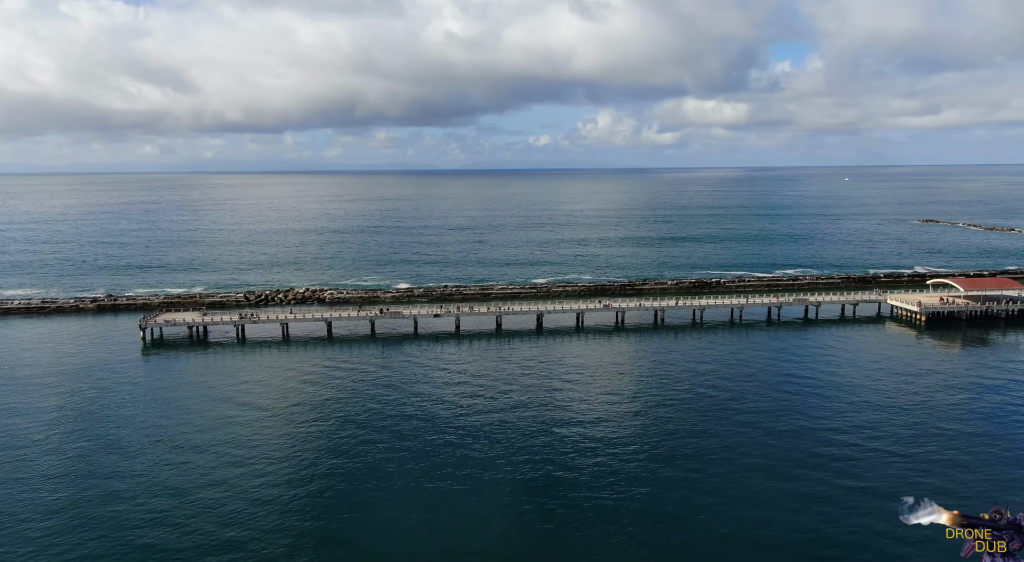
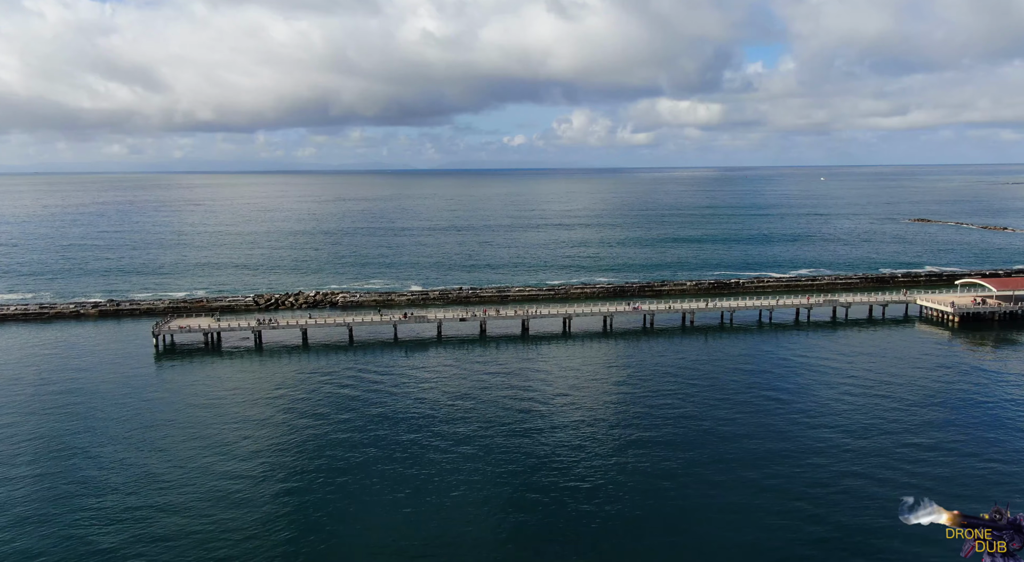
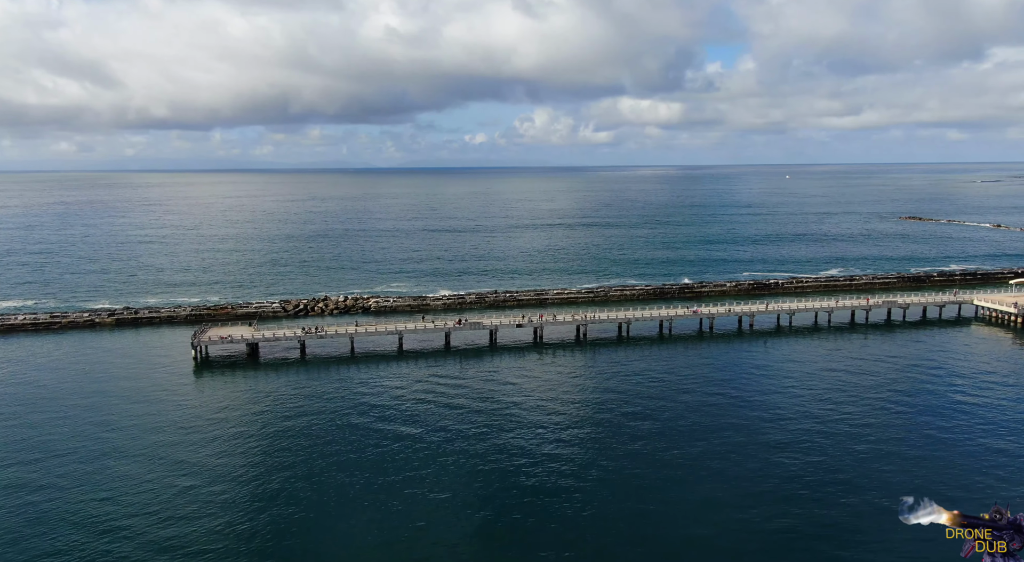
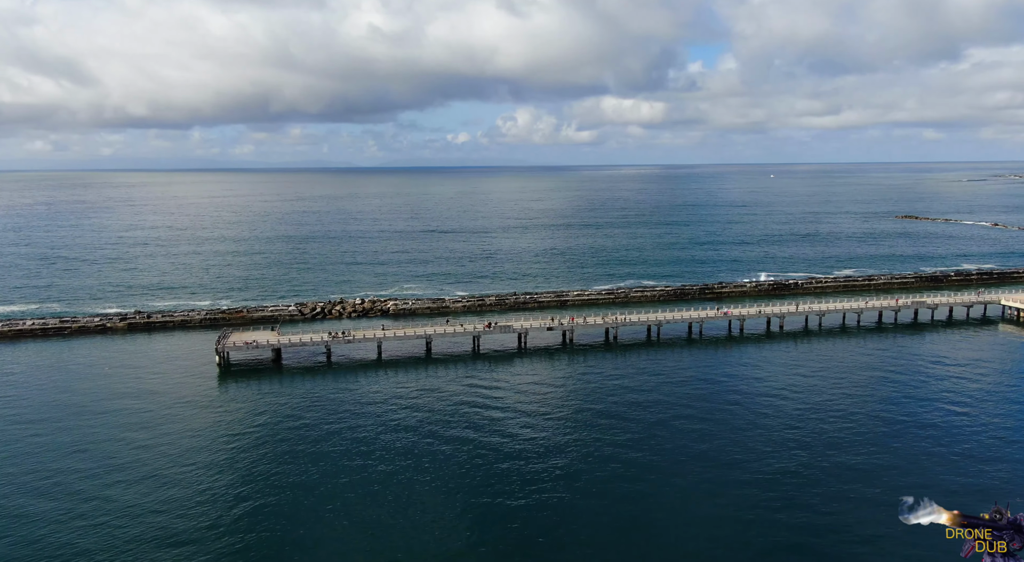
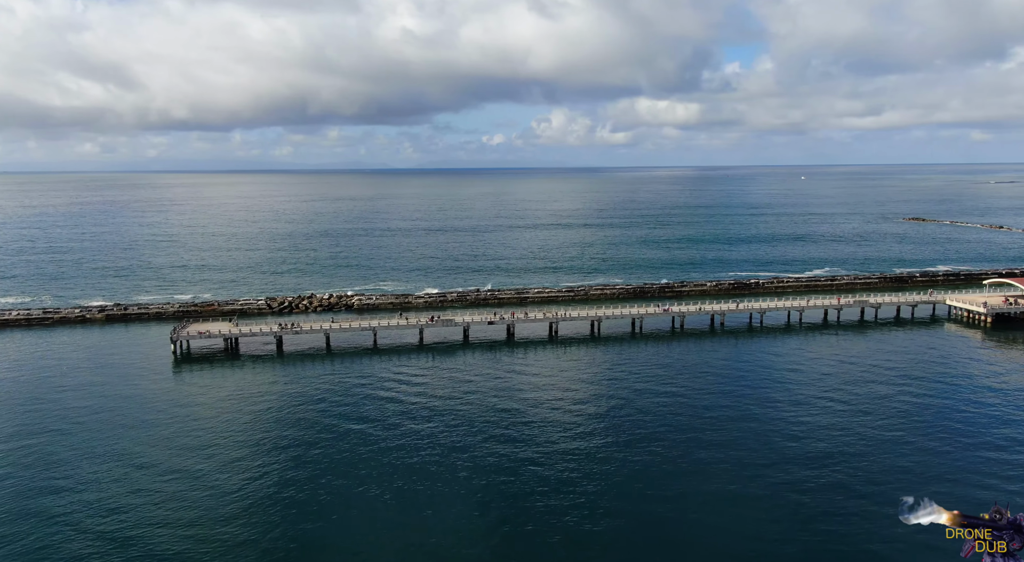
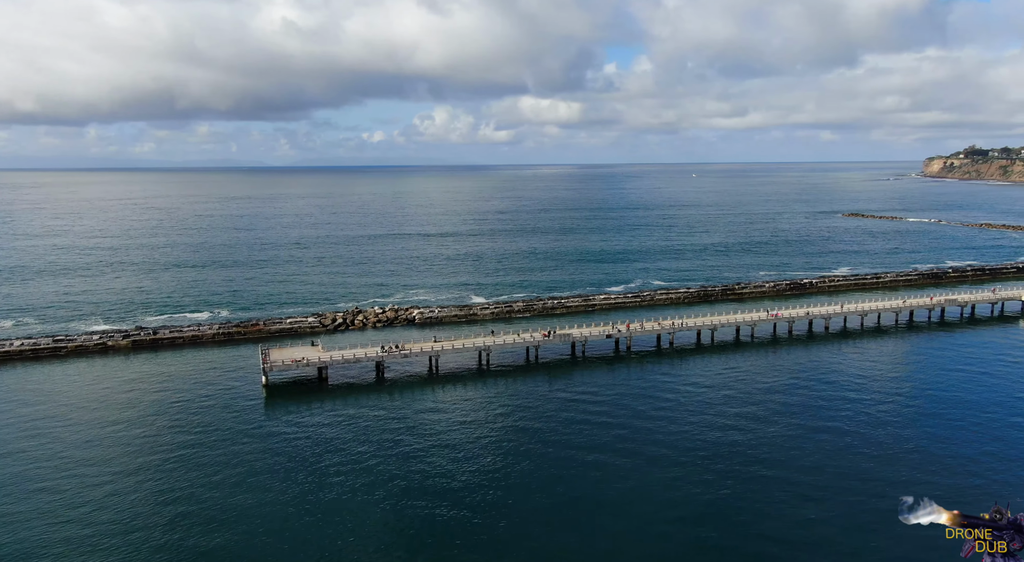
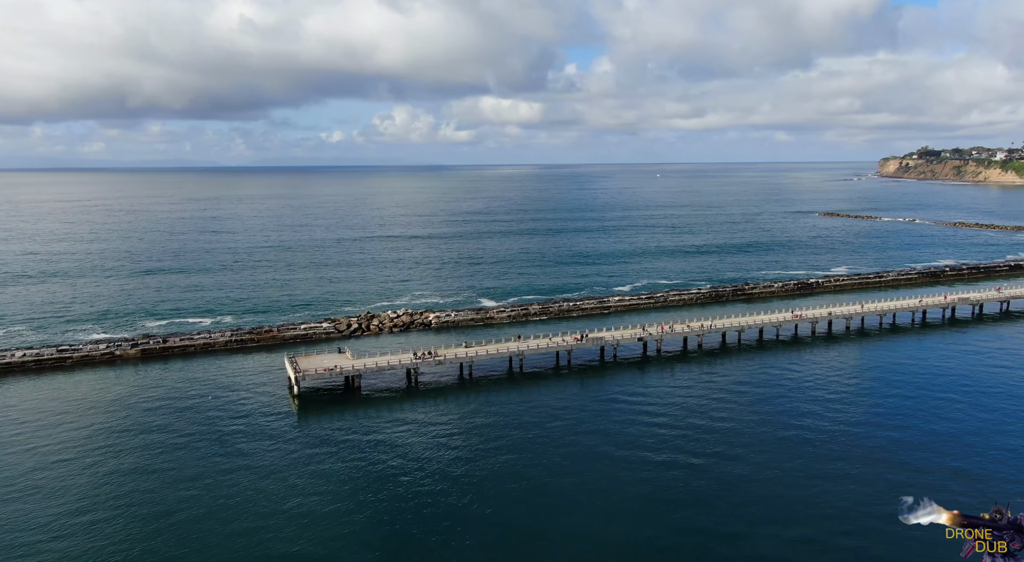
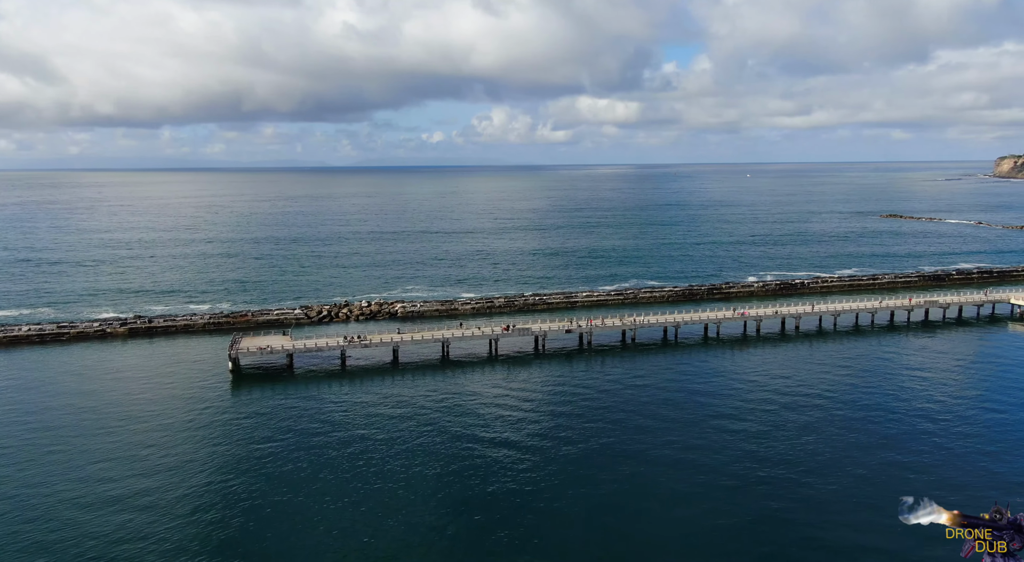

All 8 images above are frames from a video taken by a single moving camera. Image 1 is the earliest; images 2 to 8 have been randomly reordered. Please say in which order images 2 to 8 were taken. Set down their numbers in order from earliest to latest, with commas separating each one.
2, 5, 3, 4, 8, 6, 7
